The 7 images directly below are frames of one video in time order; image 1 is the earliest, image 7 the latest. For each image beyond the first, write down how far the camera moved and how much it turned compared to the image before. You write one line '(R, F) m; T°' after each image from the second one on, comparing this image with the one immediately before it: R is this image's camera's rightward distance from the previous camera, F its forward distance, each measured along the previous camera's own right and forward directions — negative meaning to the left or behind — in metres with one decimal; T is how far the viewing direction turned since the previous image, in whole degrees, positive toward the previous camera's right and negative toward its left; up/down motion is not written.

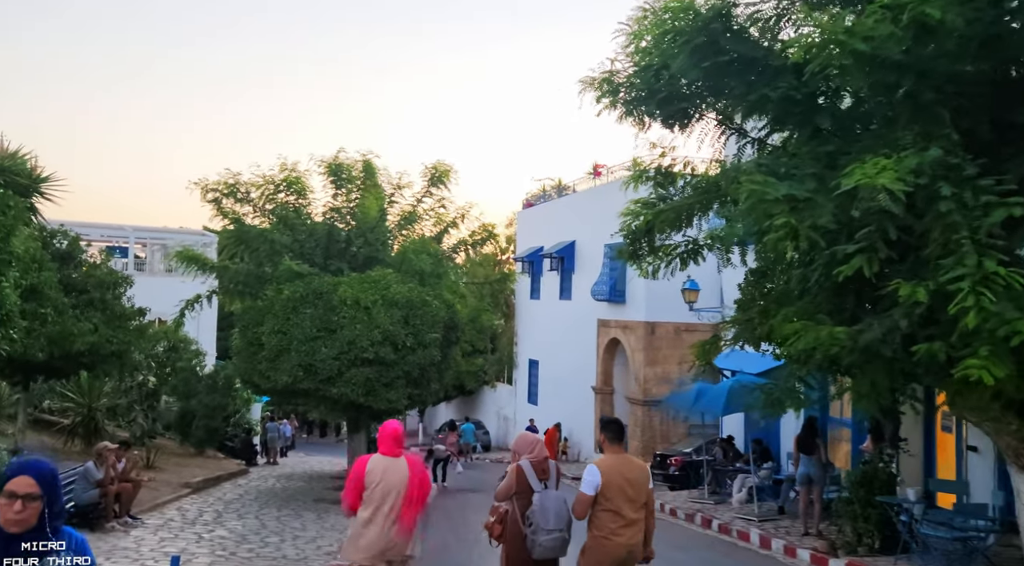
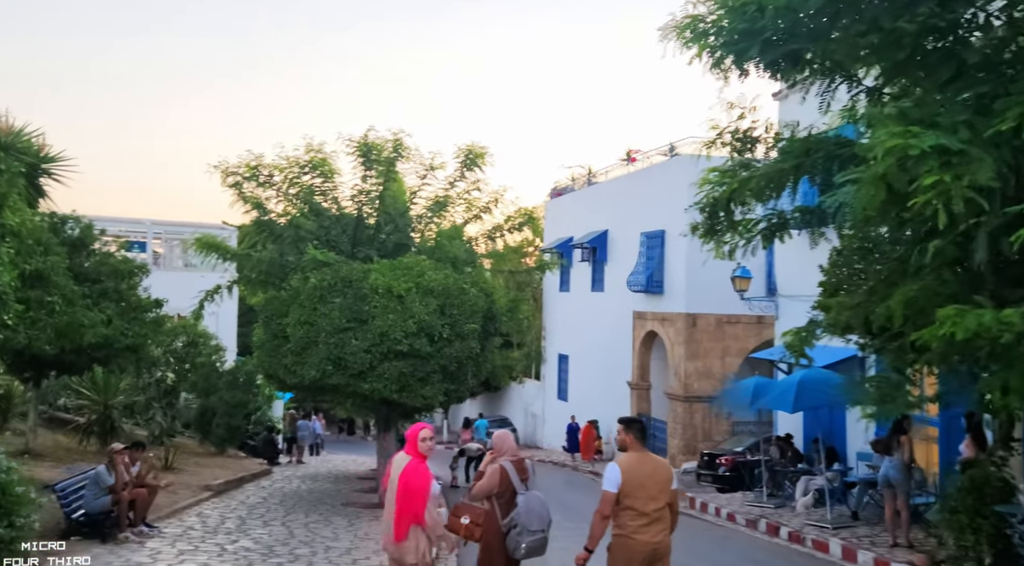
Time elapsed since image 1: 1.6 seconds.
(-0.4, +1.3) m; -1°
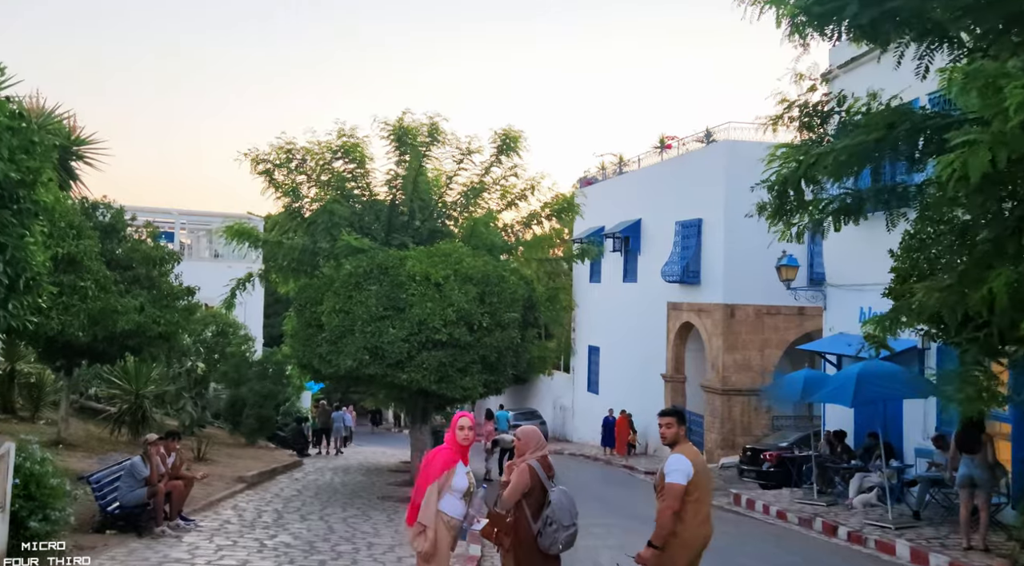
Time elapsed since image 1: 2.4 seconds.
(-0.3, +0.5) m; -1°
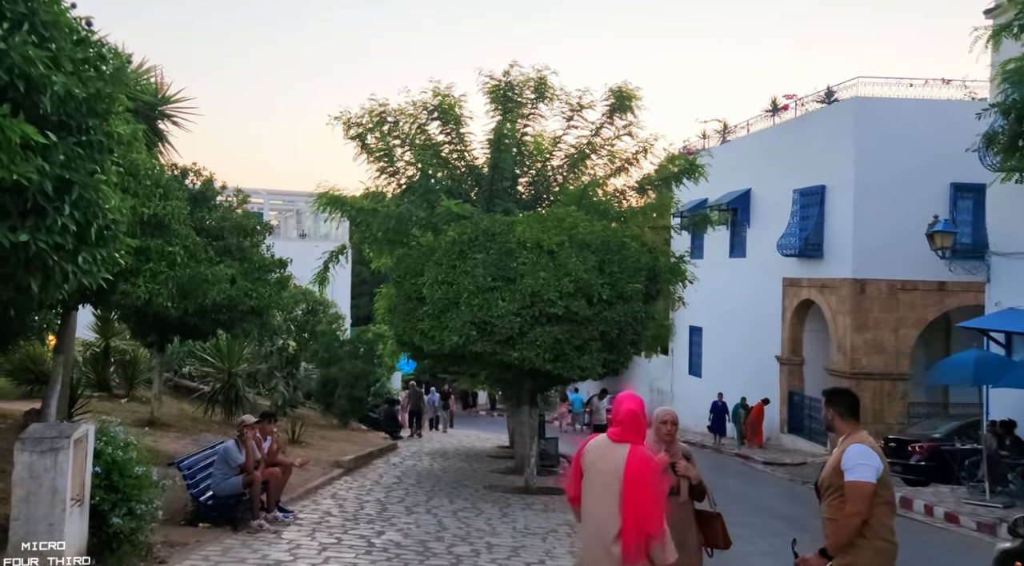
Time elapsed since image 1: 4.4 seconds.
(-0.6, +1.5) m; -4°
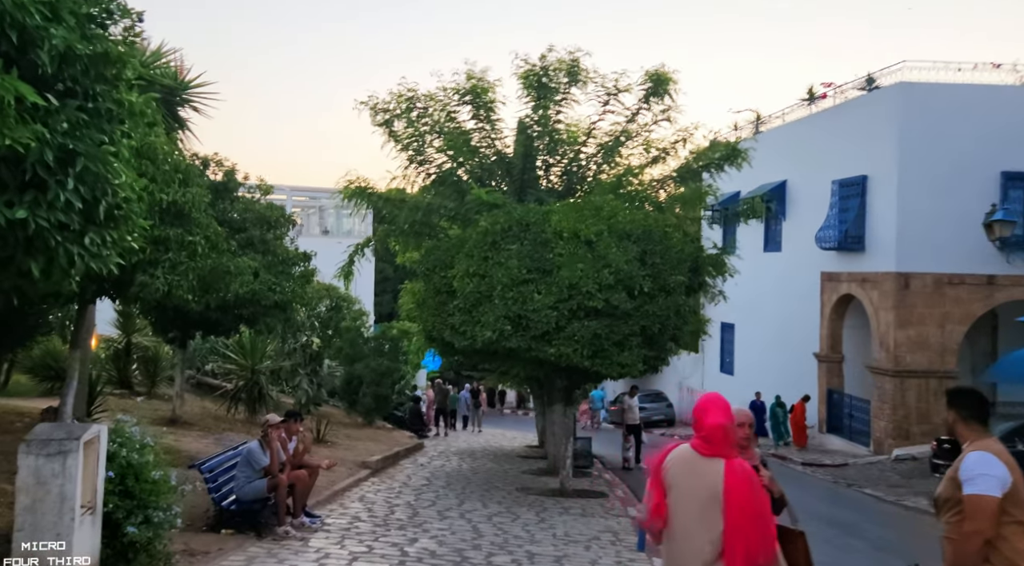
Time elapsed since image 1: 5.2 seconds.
(-0.2, +0.7) m; -1°
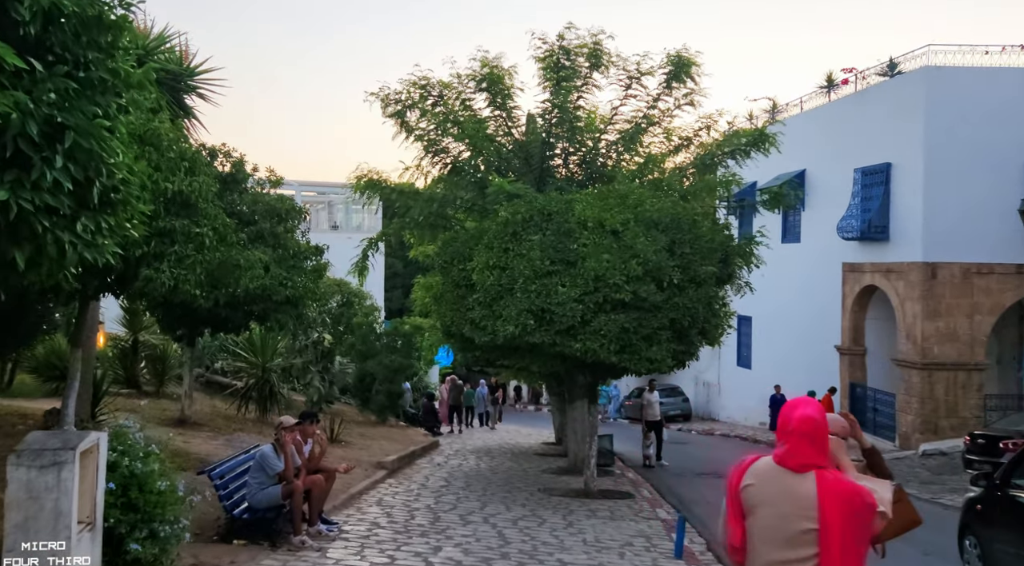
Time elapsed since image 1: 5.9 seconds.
(-0.2, +0.6) m; 0°
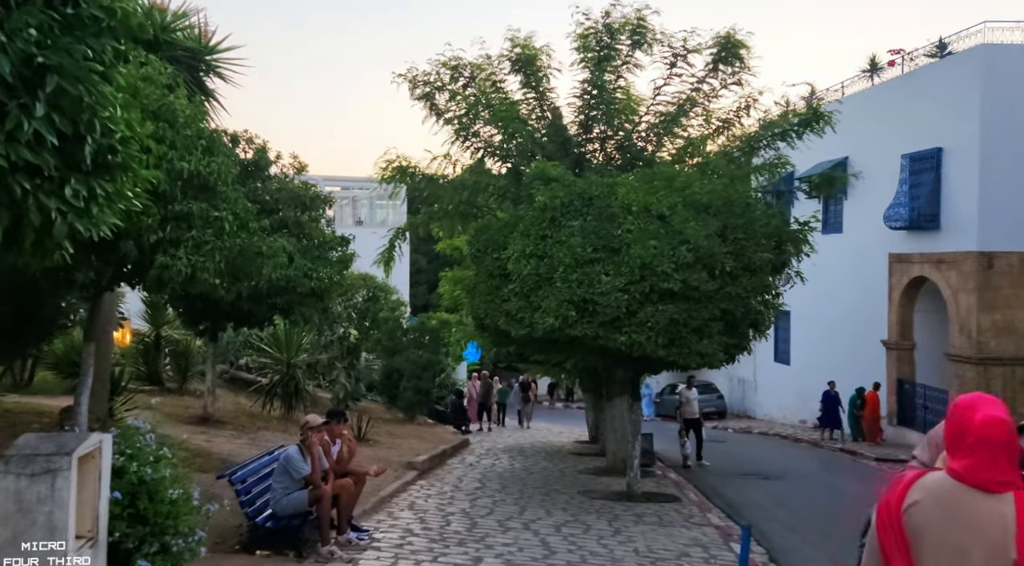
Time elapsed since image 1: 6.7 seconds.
(-0.2, +0.8) m; -1°
